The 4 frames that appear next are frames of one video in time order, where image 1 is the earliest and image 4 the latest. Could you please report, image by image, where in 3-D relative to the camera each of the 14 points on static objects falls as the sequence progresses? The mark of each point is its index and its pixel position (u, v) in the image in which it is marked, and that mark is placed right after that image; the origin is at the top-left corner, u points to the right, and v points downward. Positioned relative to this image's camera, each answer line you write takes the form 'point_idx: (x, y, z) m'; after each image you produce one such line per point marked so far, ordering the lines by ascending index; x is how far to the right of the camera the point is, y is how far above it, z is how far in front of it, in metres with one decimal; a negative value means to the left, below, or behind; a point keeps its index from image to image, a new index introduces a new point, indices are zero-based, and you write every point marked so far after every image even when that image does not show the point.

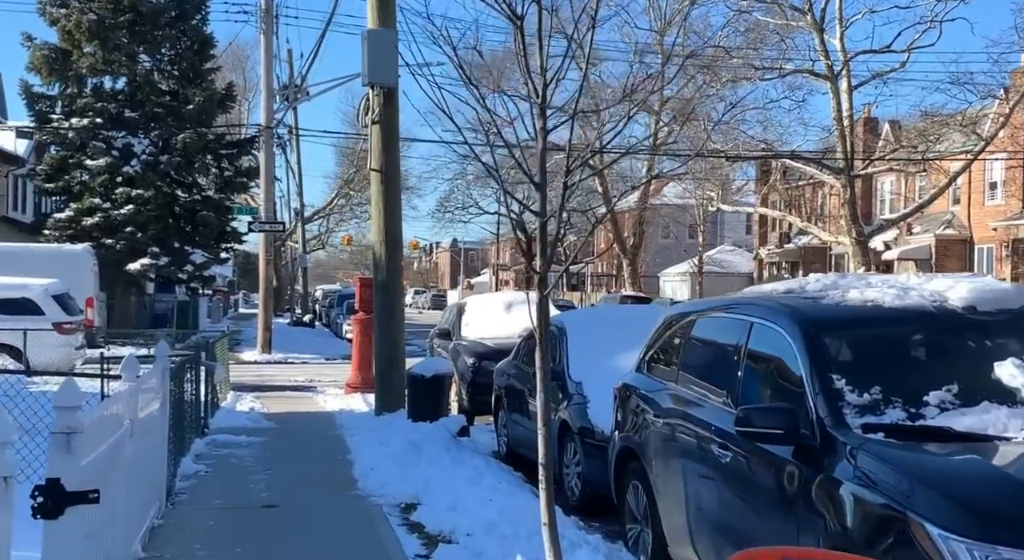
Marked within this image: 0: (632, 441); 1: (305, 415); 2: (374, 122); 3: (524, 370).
0: (+0.7, -0.9, +6.0) m
1: (-2.6, -1.7, +13.4) m
2: (-1.6, +1.9, +12.7) m
3: (+0.1, -0.8, +10.0) m
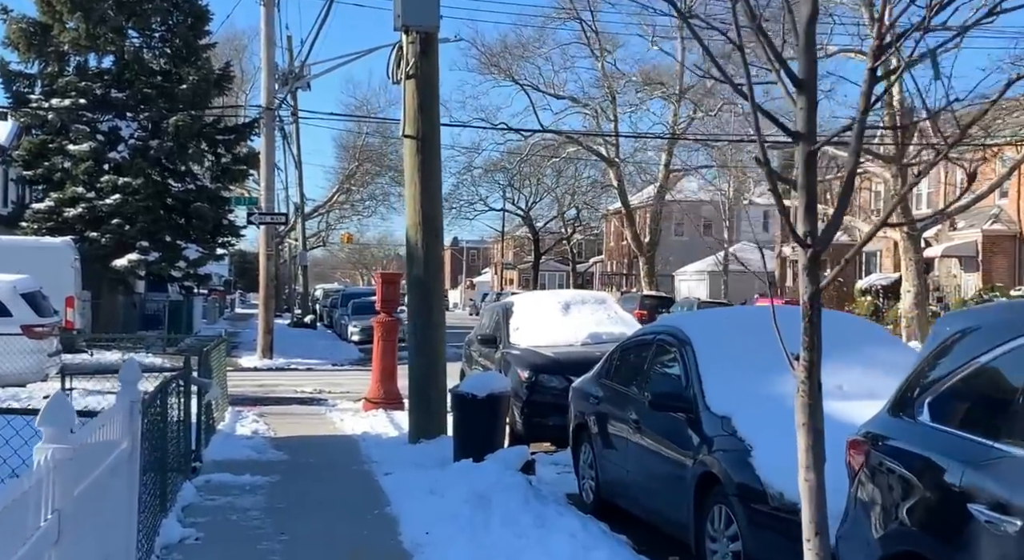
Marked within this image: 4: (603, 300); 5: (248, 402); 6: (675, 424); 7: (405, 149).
0: (+1.3, -0.9, +3.6) m
1: (-1.9, -1.6, +10.9) m
2: (-1.0, +1.9, +10.2) m
3: (+0.7, -0.8, +7.5) m
4: (+1.0, -0.2, +12.0) m
5: (-3.9, -1.8, +15.8) m
6: (+1.0, -0.8, +6.3) m
7: (-1.0, +1.2, +10.3) m
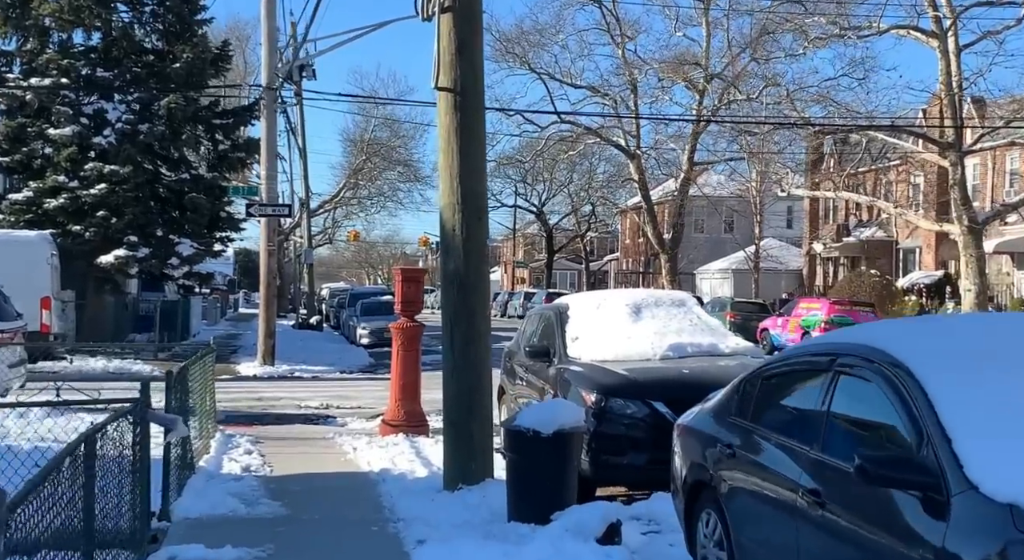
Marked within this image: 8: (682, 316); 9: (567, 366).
0: (+1.8, -0.8, +1.2) m
1: (-1.5, -1.6, +8.6) m
2: (-0.5, +1.9, +7.8) m
3: (+1.2, -0.7, +5.1) m
4: (+1.5, -0.2, +9.6) m
5: (-3.4, -1.8, +13.5) m
6: (+1.4, -0.8, +3.9) m
7: (-0.5, +1.3, +7.9) m
8: (+1.5, -0.3, +9.3) m
9: (+0.4, -0.7, +8.7) m
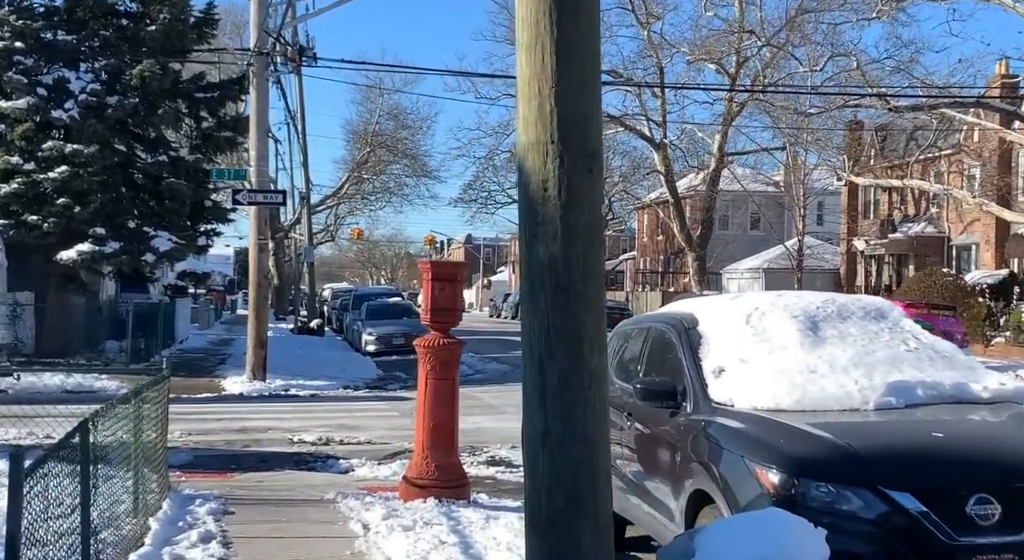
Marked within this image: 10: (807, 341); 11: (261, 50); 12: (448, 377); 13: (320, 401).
0: (+2.3, -0.8, -2.2) m
1: (-0.9, -1.6, +5.2) m
2: (+0.1, +2.0, +4.4) m
3: (+1.8, -0.7, +1.7) m
4: (+2.1, -0.2, +6.2) m
5: (-2.8, -1.7, +10.1) m
6: (+2.0, -0.8, +0.5) m
7: (0.0, +1.3, +4.5) m
8: (+2.0, -0.3, +5.9) m
9: (+1.0, -0.7, +5.3) m
10: (+1.6, -0.3, +5.8) m
11: (-4.4, +4.1, +19.1) m
12: (-0.4, -0.7, +7.8) m
13: (-2.8, -1.8, +15.9) m
